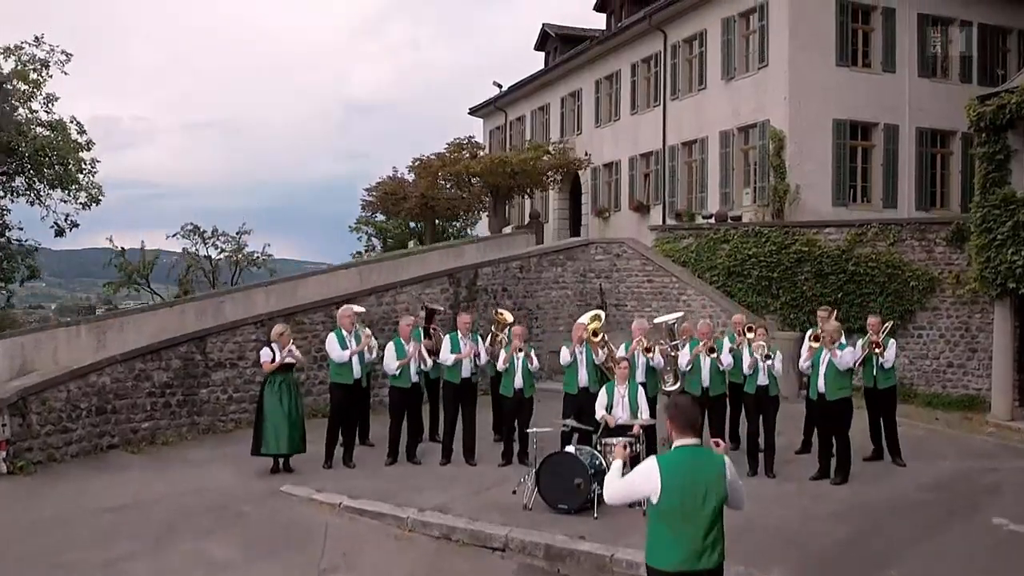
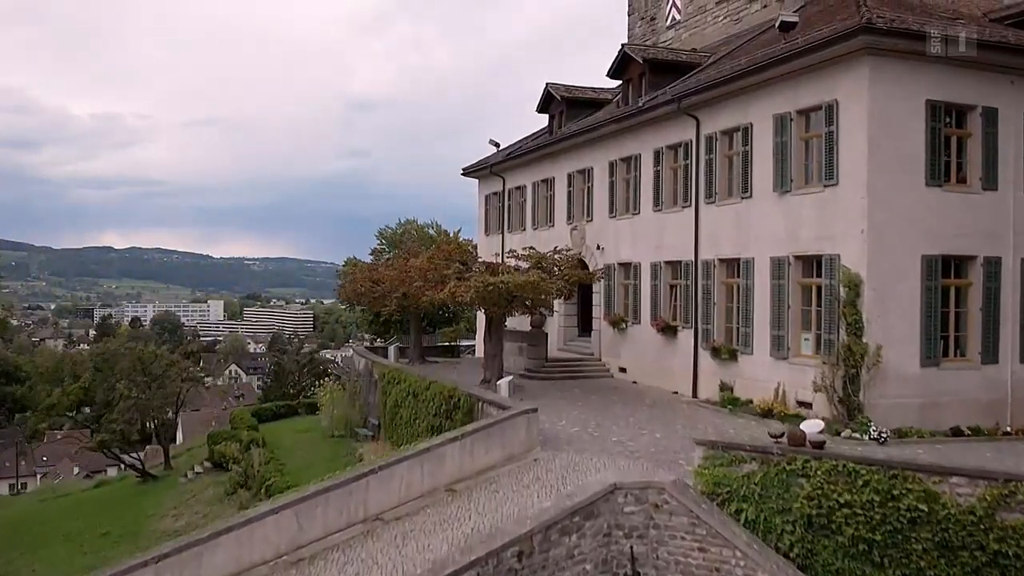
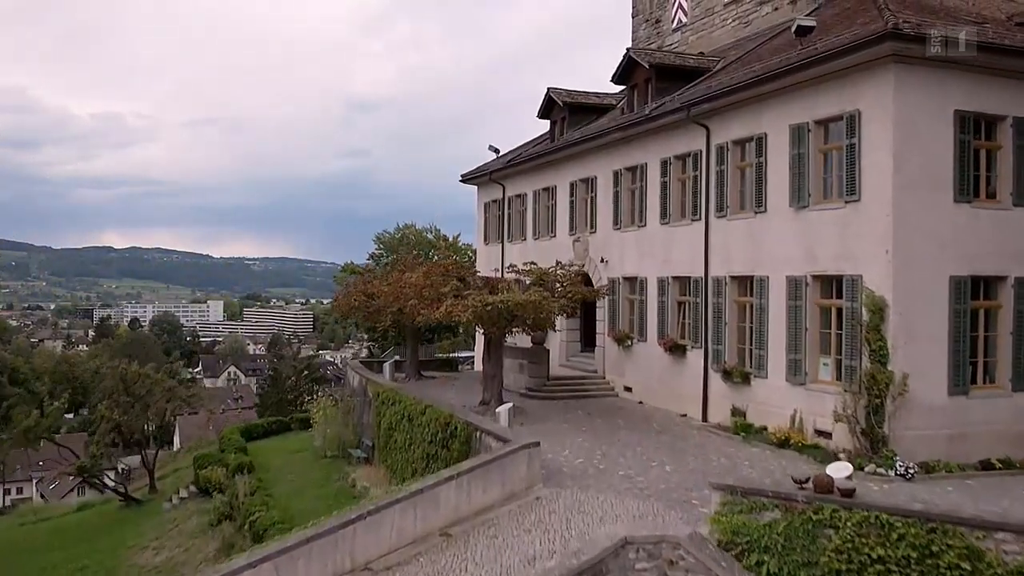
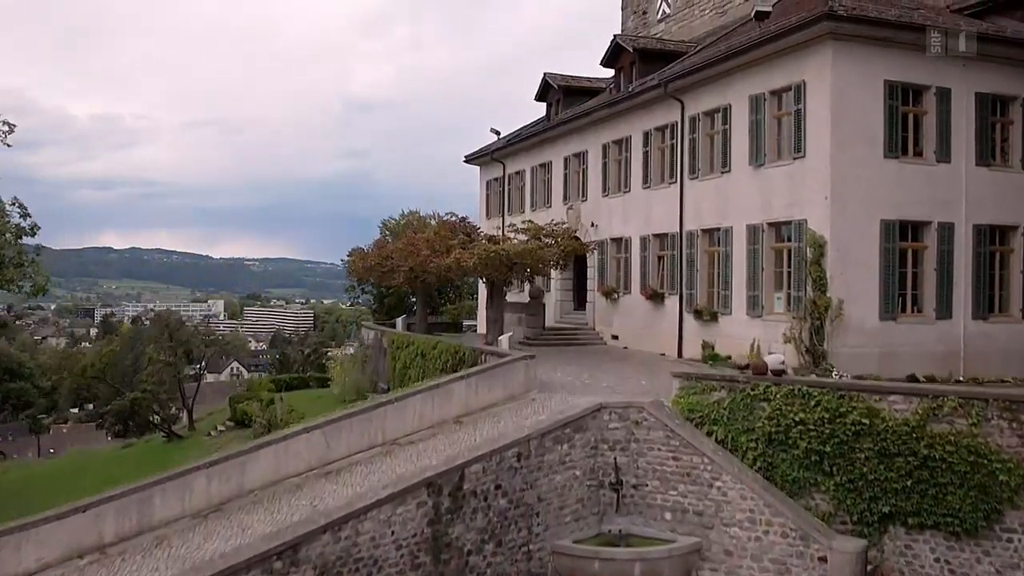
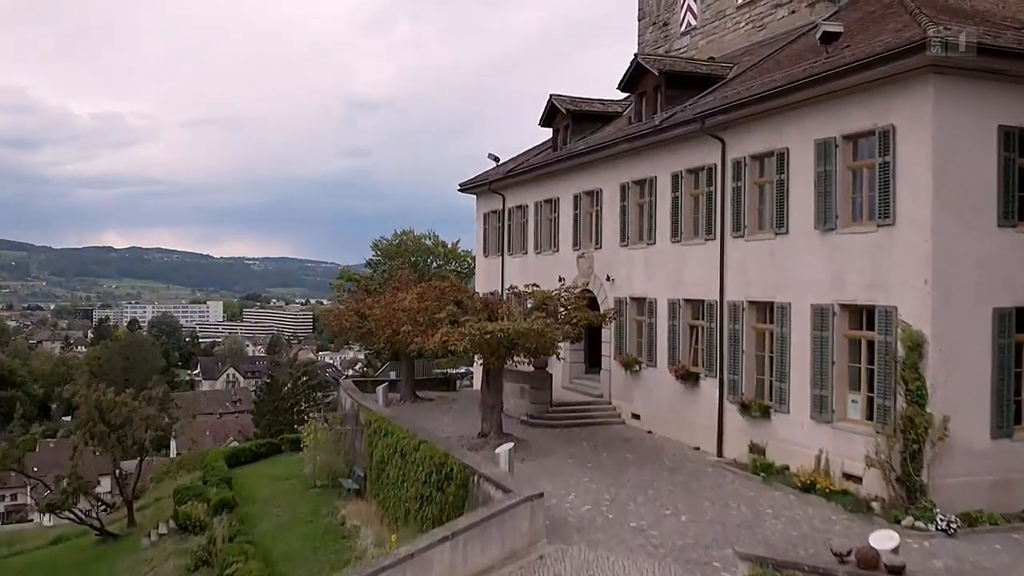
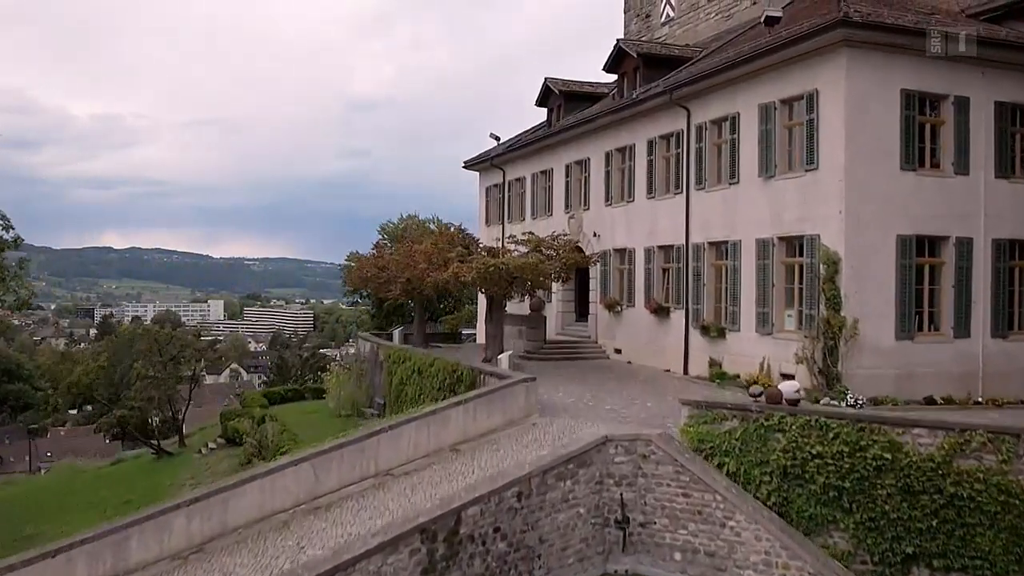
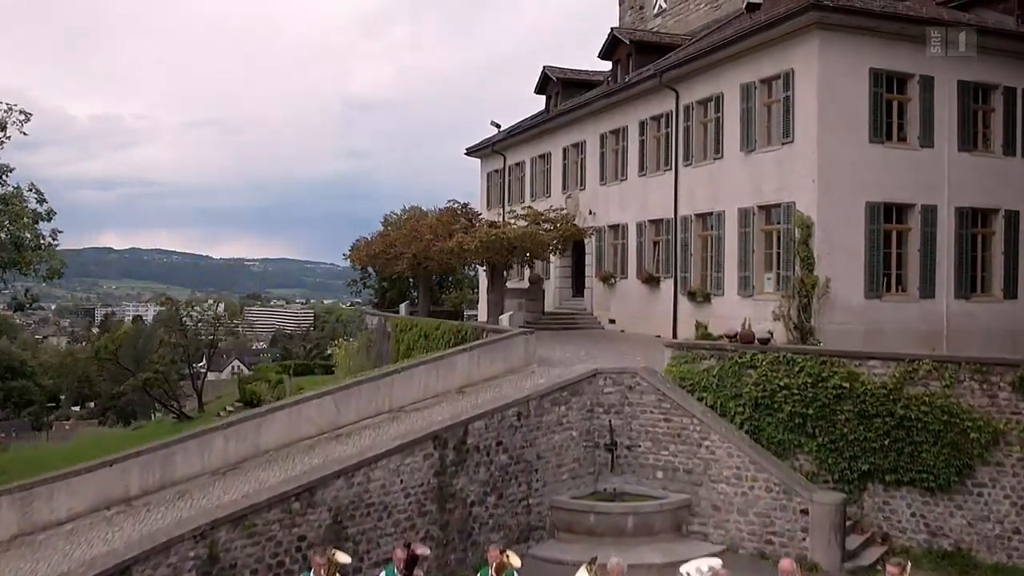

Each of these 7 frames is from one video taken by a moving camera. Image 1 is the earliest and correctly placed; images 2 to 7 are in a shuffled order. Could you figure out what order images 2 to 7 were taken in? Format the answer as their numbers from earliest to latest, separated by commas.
7, 4, 6, 2, 3, 5
